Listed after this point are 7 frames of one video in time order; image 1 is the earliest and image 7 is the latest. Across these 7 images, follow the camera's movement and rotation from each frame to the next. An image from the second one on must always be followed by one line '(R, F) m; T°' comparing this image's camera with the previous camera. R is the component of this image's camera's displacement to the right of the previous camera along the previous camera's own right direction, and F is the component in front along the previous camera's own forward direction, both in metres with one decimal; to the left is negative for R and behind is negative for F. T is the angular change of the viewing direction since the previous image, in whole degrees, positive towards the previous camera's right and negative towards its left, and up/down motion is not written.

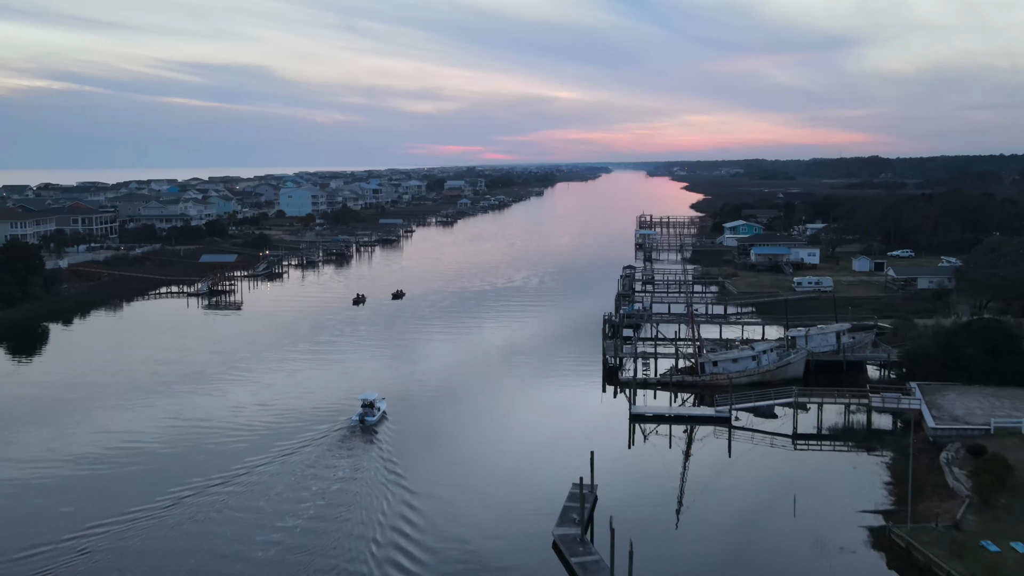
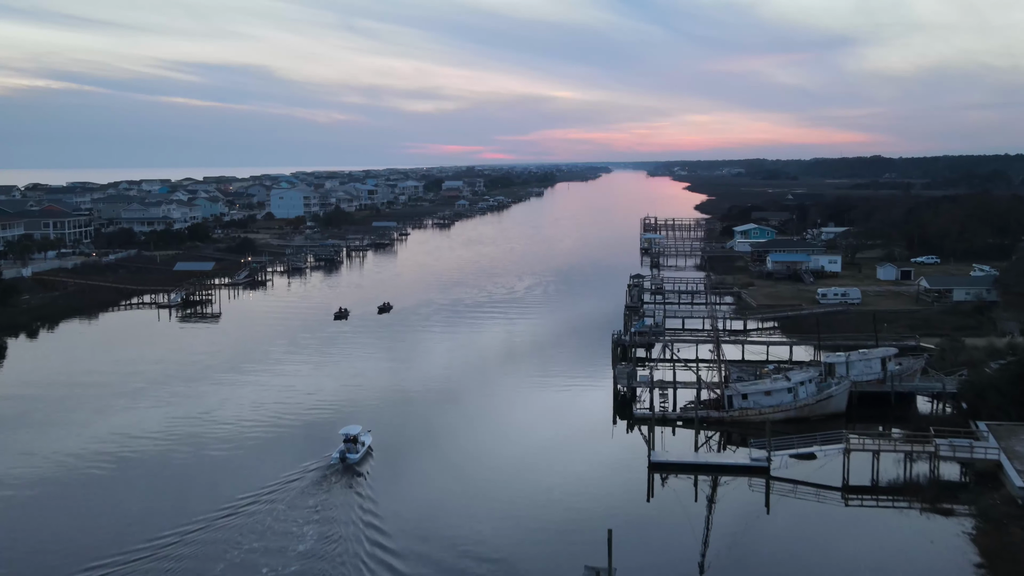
(0.0, +1.5) m; 0°
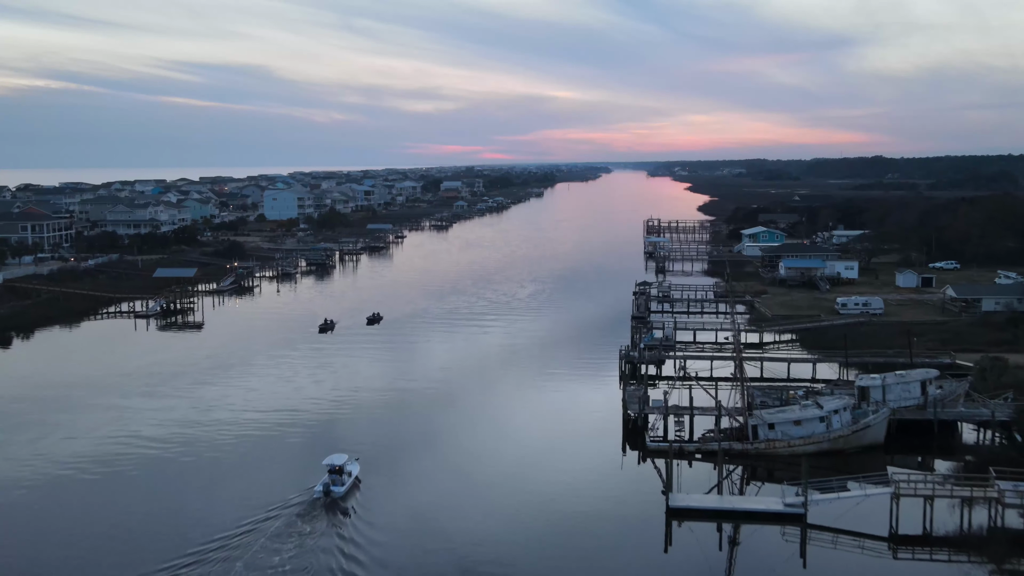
(0.0, +1.1) m; 0°
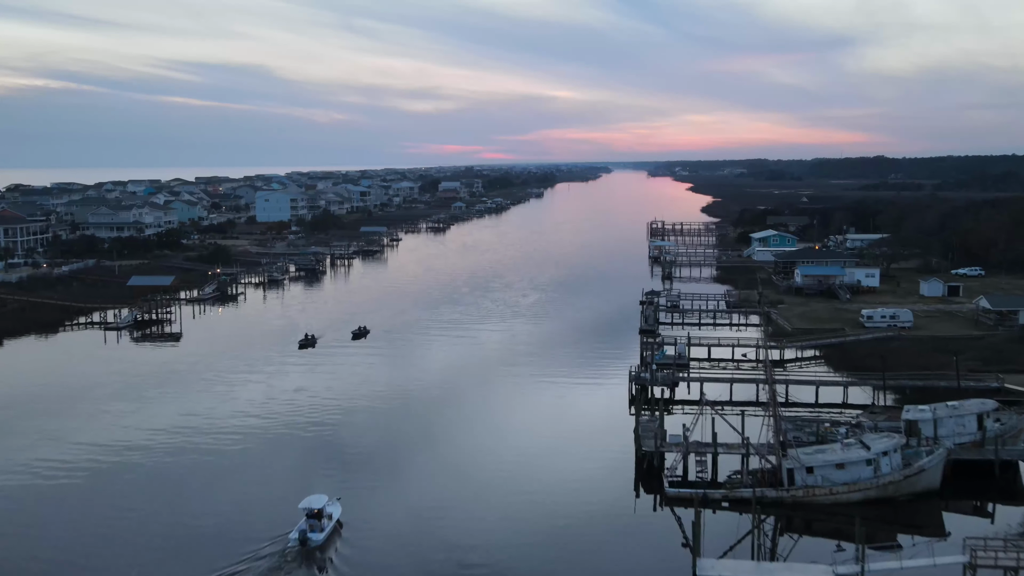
(0.0, +1.2) m; 0°
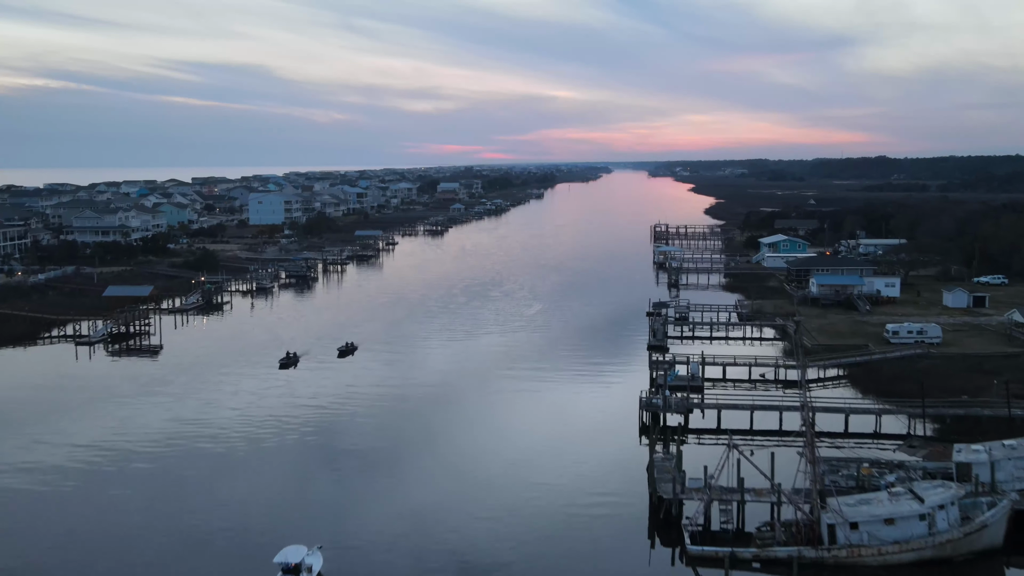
(0.0, +1.0) m; 0°
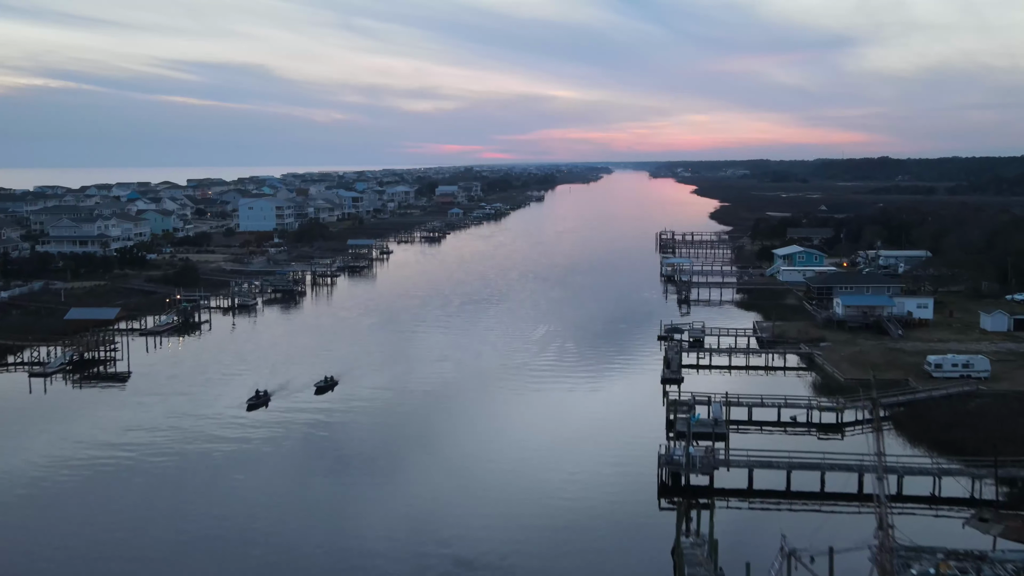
(0.0, +1.4) m; 0°
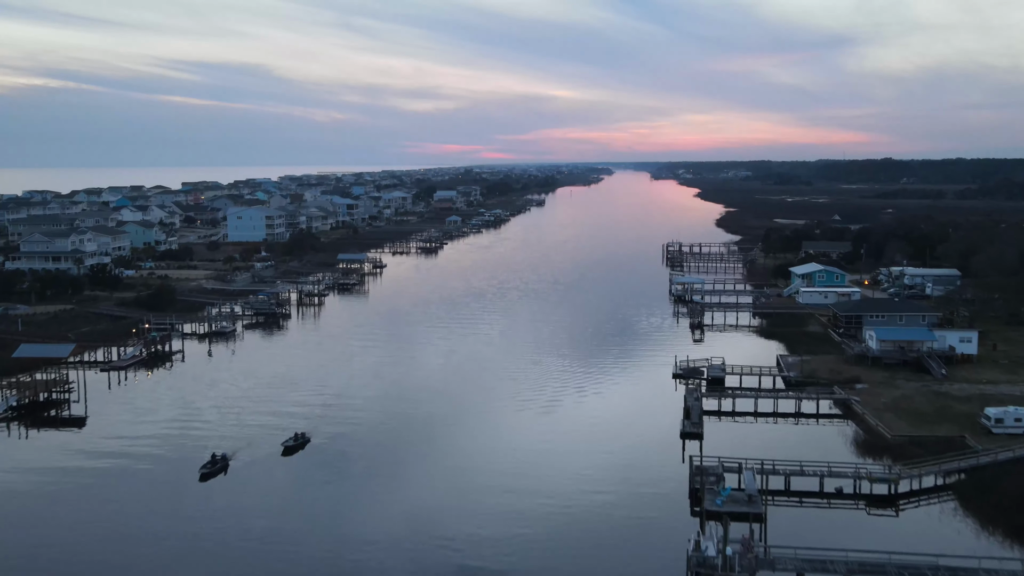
(0.0, +1.5) m; 0°
